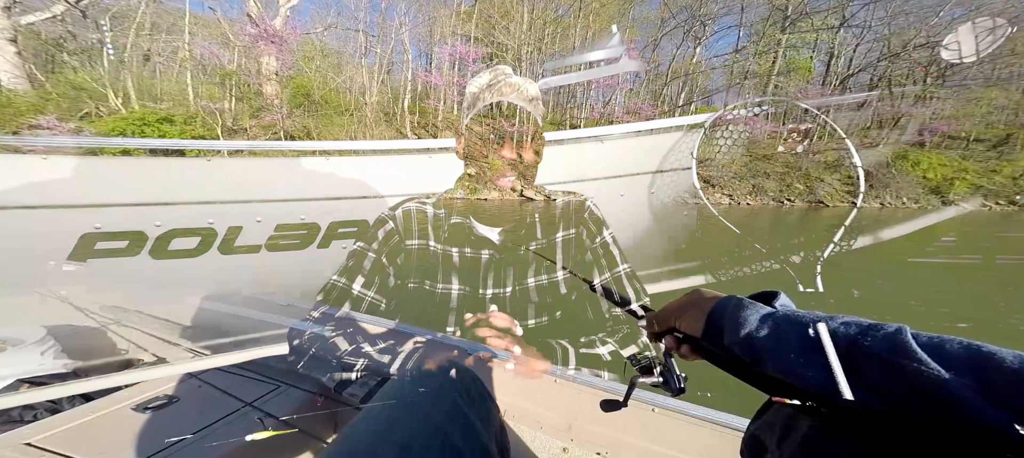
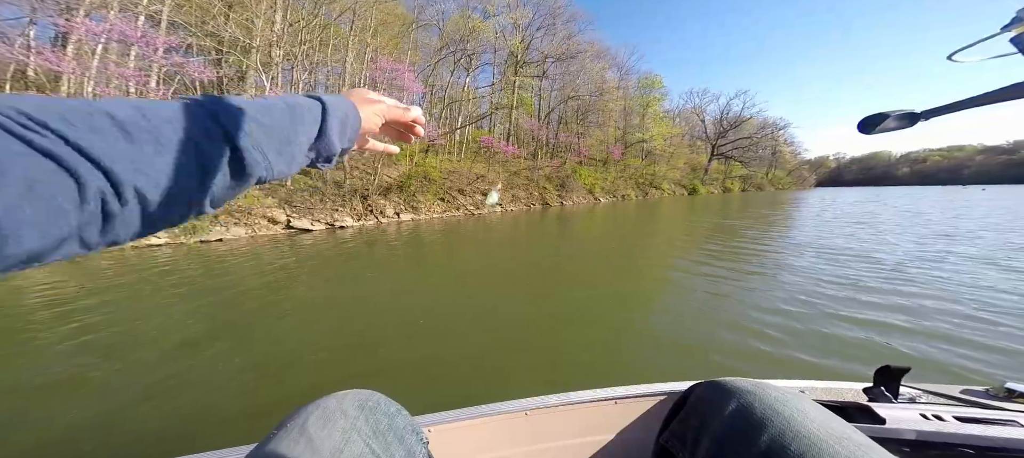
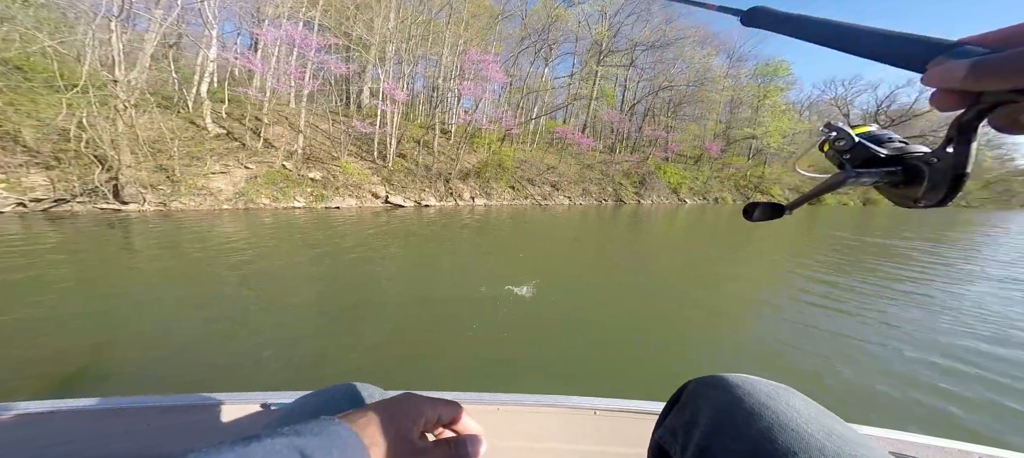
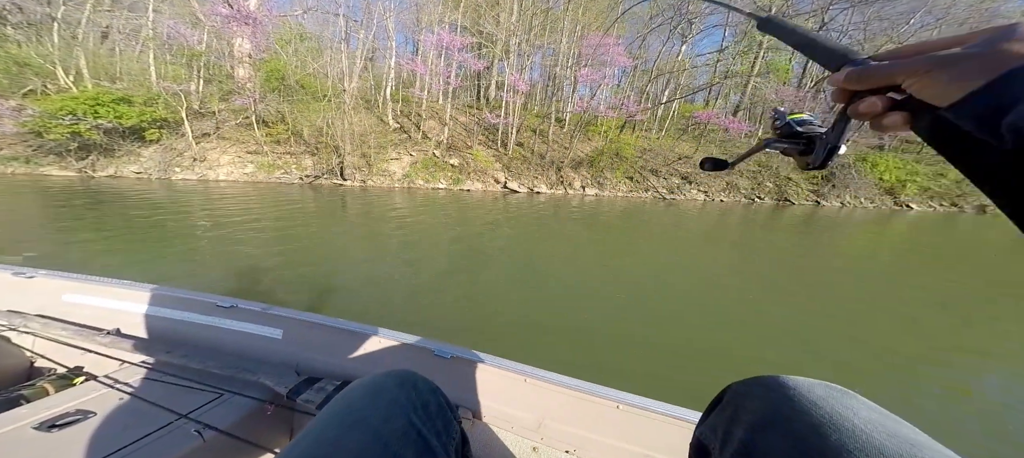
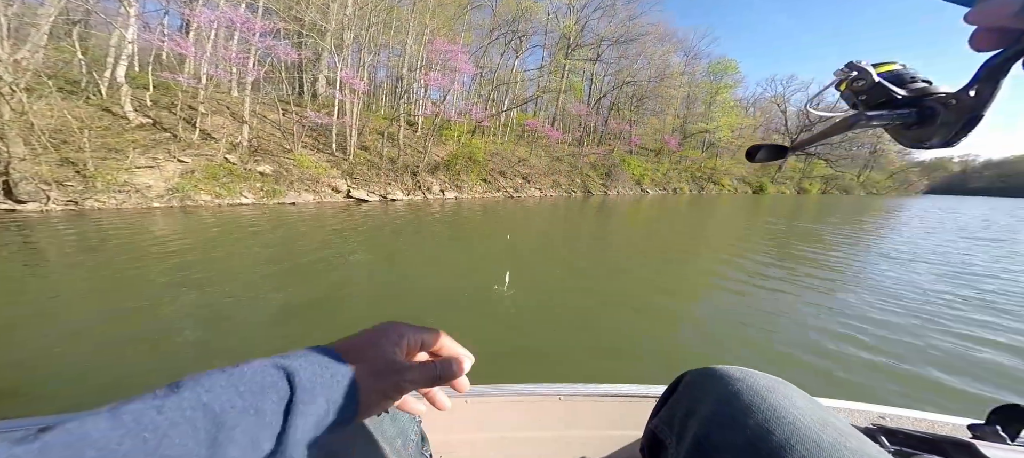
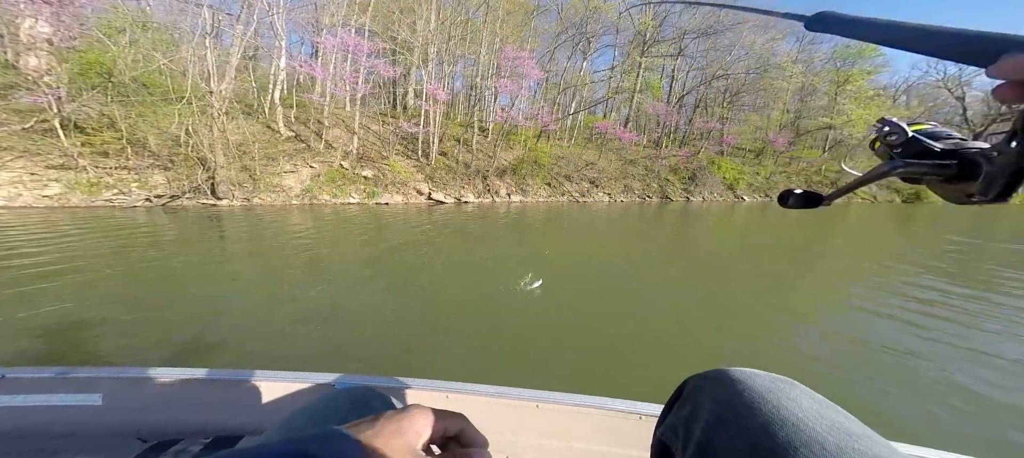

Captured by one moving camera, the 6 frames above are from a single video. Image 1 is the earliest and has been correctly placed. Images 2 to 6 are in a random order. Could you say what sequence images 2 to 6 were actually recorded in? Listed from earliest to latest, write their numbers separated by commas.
4, 6, 3, 5, 2
